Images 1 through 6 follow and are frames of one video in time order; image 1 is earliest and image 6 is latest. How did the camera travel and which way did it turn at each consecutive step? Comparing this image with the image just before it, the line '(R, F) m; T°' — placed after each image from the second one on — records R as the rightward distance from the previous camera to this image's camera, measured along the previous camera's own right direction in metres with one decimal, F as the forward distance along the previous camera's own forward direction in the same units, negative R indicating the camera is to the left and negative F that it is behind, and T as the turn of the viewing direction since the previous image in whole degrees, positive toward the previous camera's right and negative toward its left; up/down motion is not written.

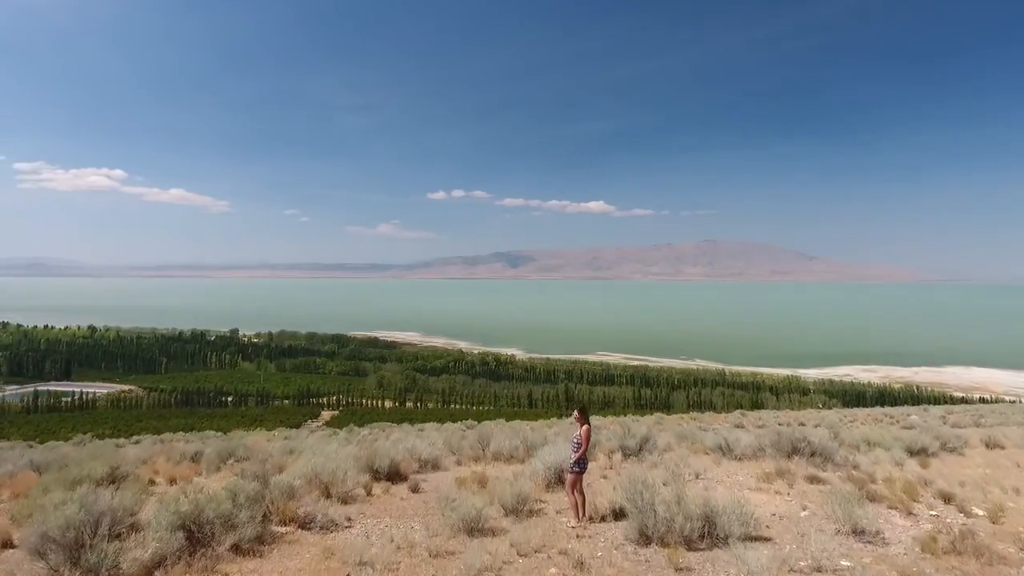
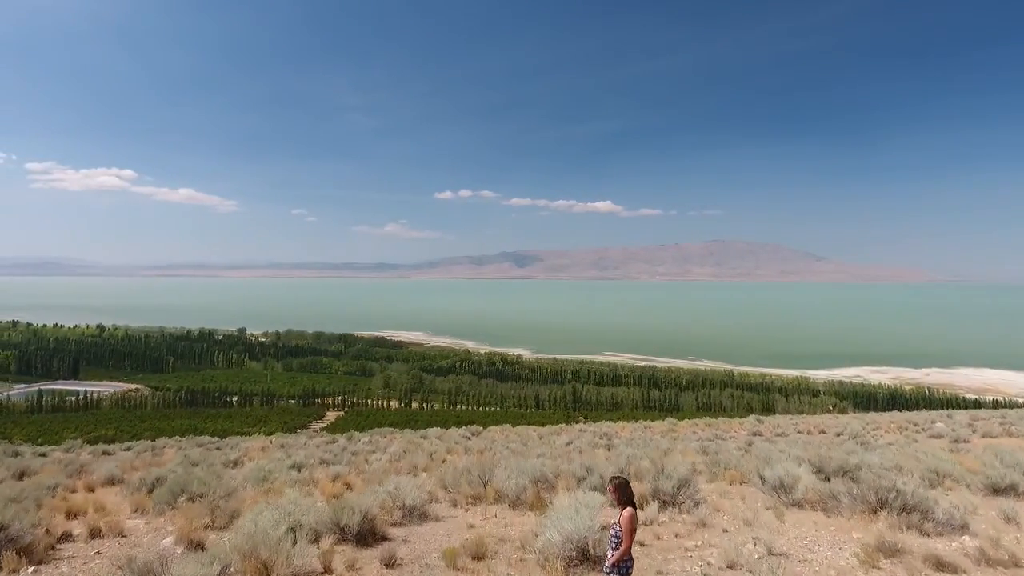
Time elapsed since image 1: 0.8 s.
(0.0, +0.7) m; -1°
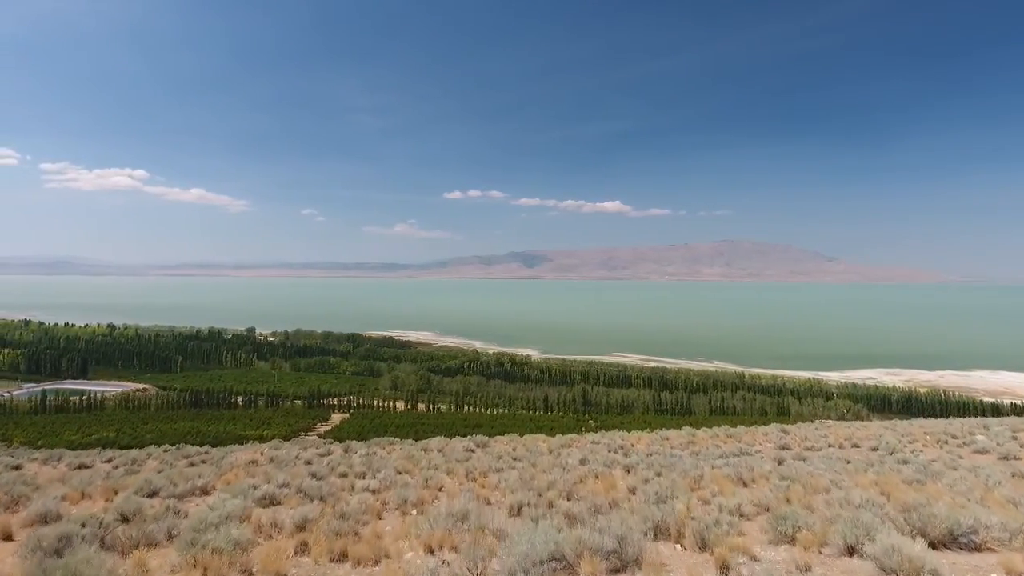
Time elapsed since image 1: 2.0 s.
(0.0, +1.1) m; -1°
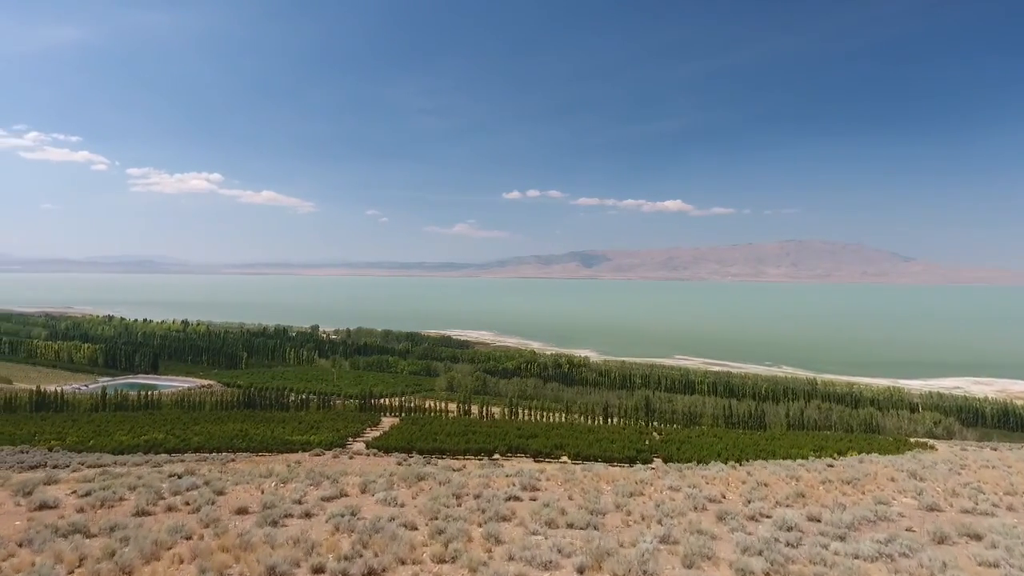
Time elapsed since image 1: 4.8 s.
(0.0, +2.9) m; -5°
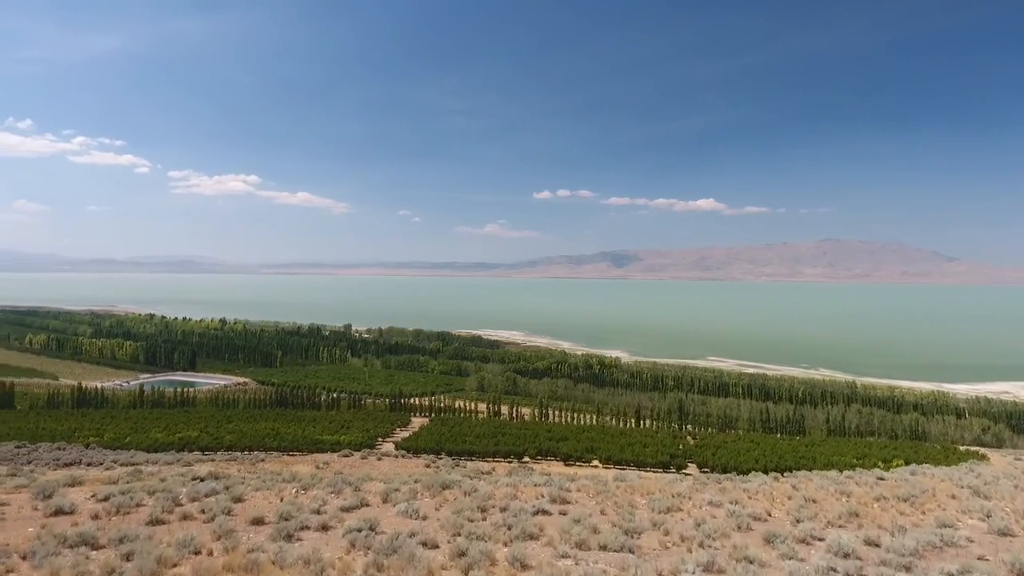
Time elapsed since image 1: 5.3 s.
(0.0, +0.6) m; -3°
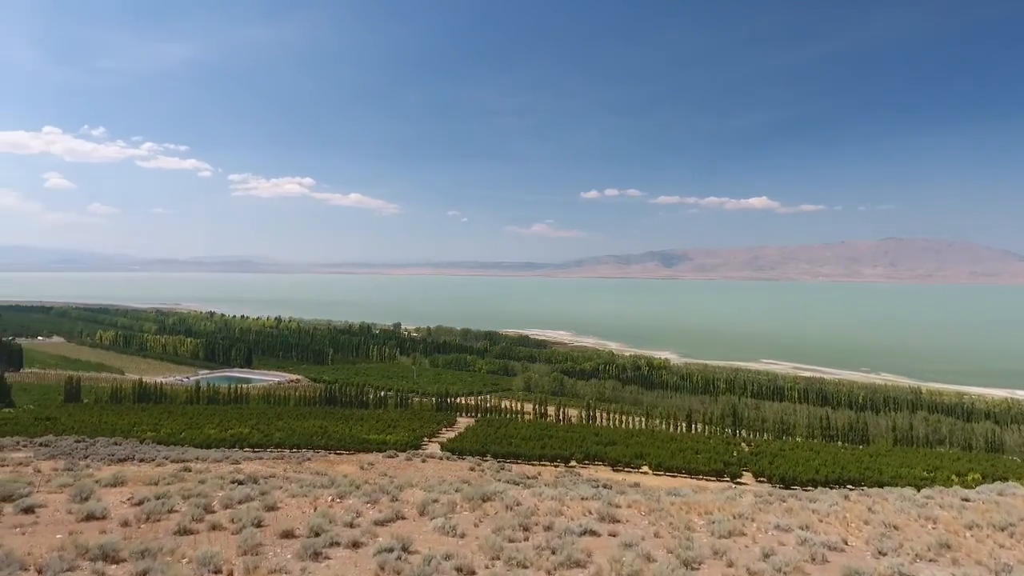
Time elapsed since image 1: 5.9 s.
(0.0, +0.8) m; -4°
